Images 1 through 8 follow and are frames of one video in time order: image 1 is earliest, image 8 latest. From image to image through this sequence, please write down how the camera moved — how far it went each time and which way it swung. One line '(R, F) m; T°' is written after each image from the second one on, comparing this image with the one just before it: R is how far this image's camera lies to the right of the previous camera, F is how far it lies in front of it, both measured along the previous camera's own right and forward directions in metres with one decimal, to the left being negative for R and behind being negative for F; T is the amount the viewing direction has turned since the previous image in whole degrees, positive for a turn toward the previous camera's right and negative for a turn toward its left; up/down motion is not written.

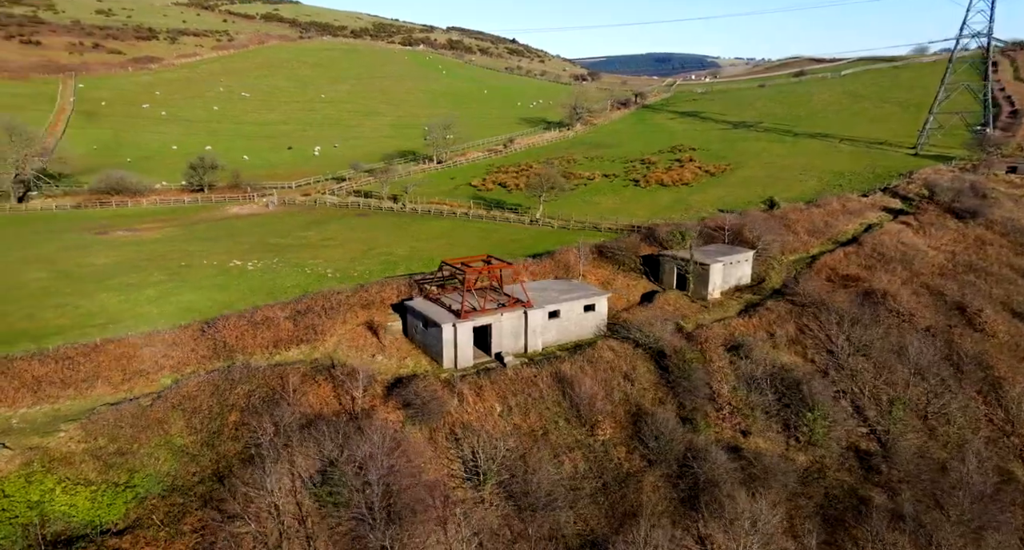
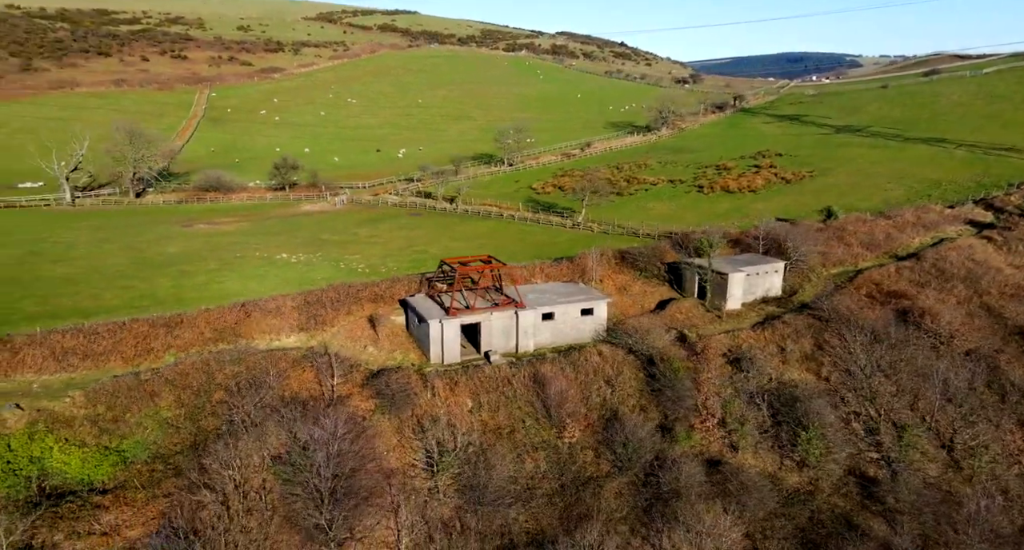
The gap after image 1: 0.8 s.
(+4.5, -0.2) m; -9°
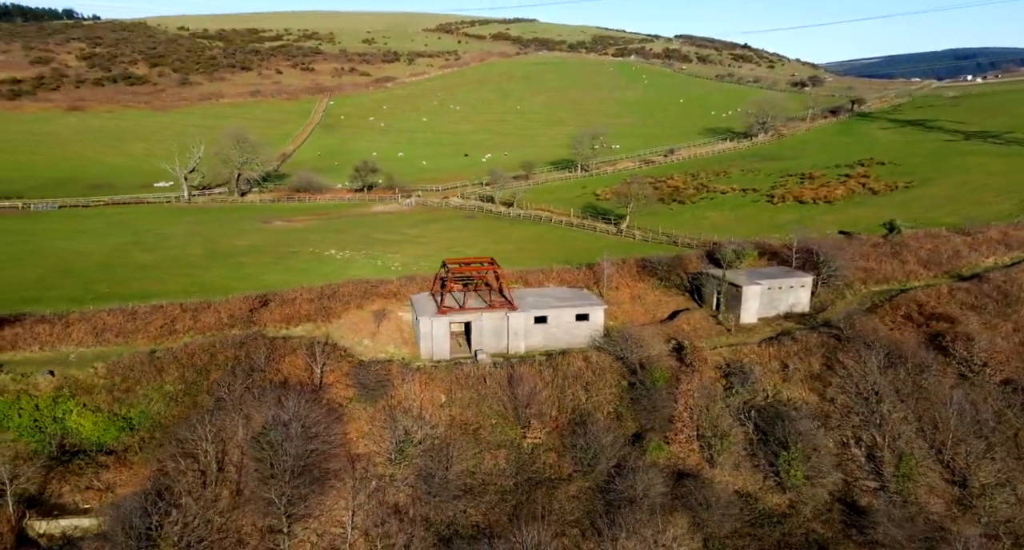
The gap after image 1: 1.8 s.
(+4.9, -0.3) m; -10°
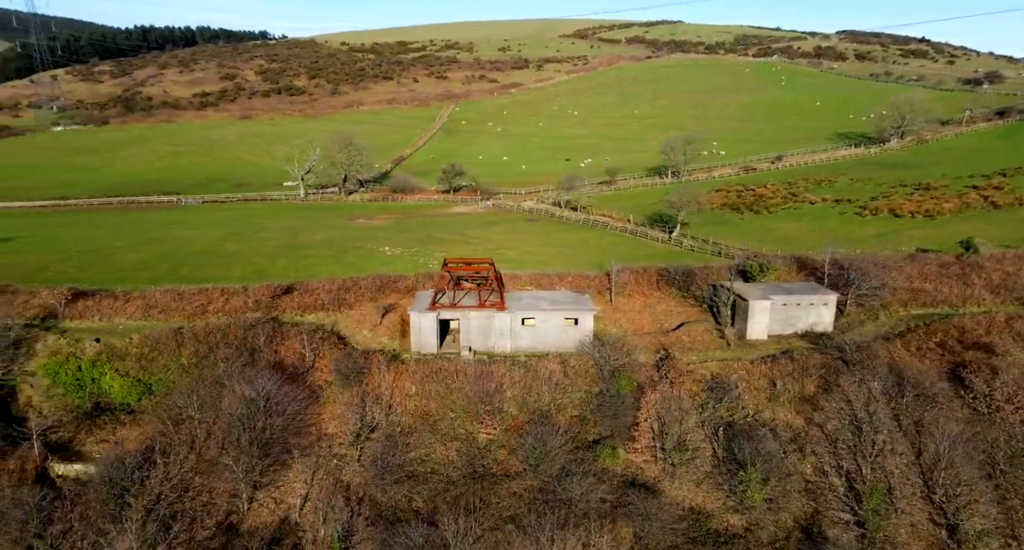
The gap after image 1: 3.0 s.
(+6.2, -0.2) m; -12°
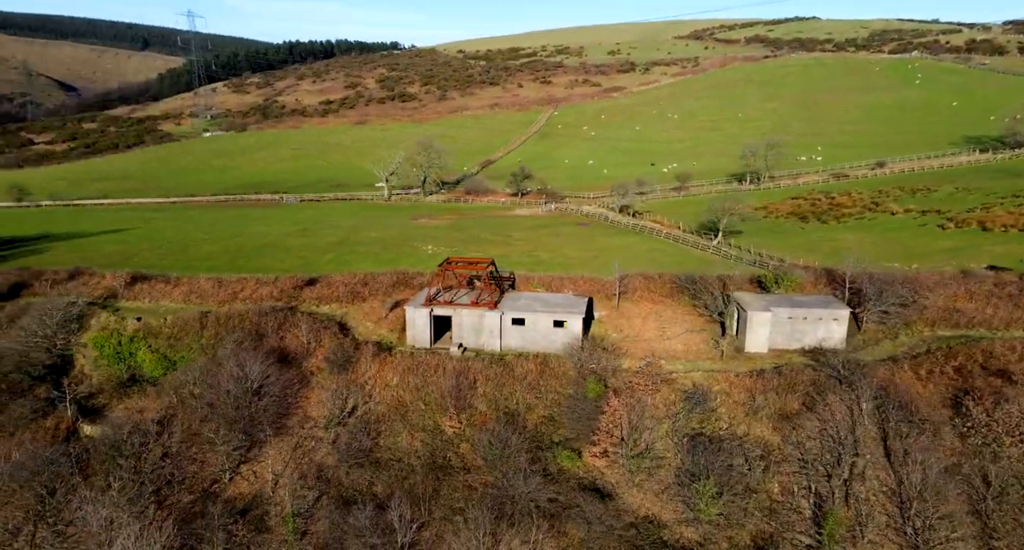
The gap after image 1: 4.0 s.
(+5.3, -0.2) m; -10°
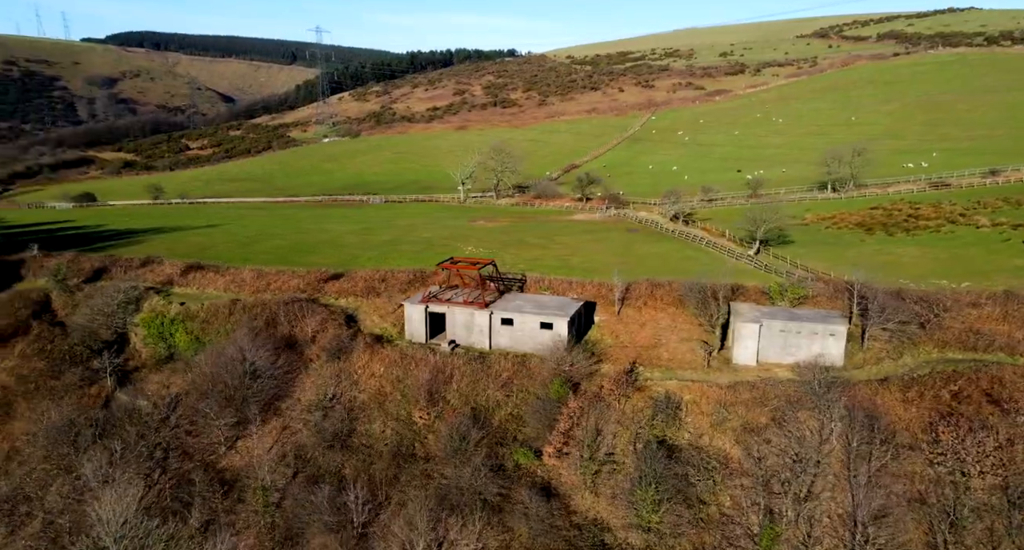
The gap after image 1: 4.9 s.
(+5.4, -0.4) m; -10°
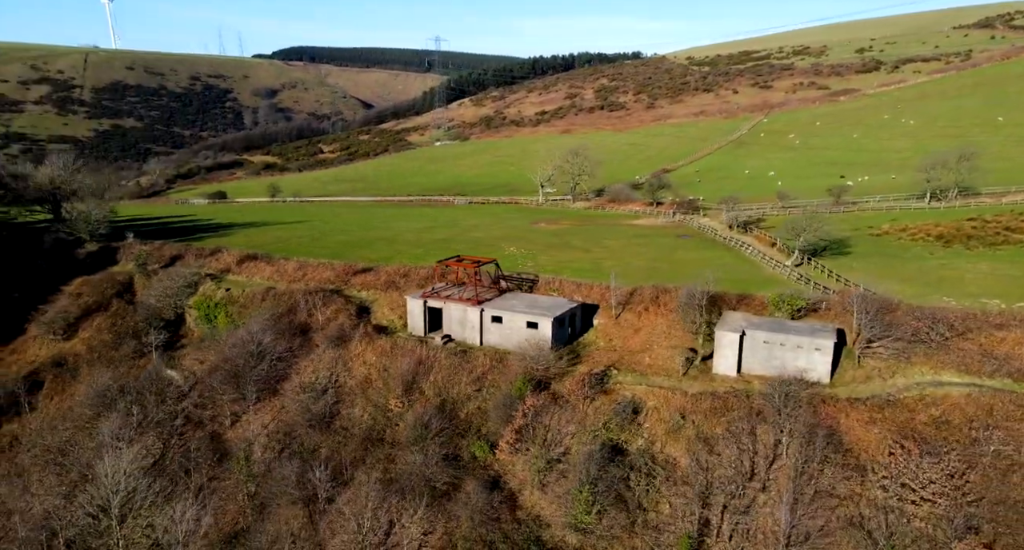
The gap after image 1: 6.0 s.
(+5.8, -0.2) m; -10°
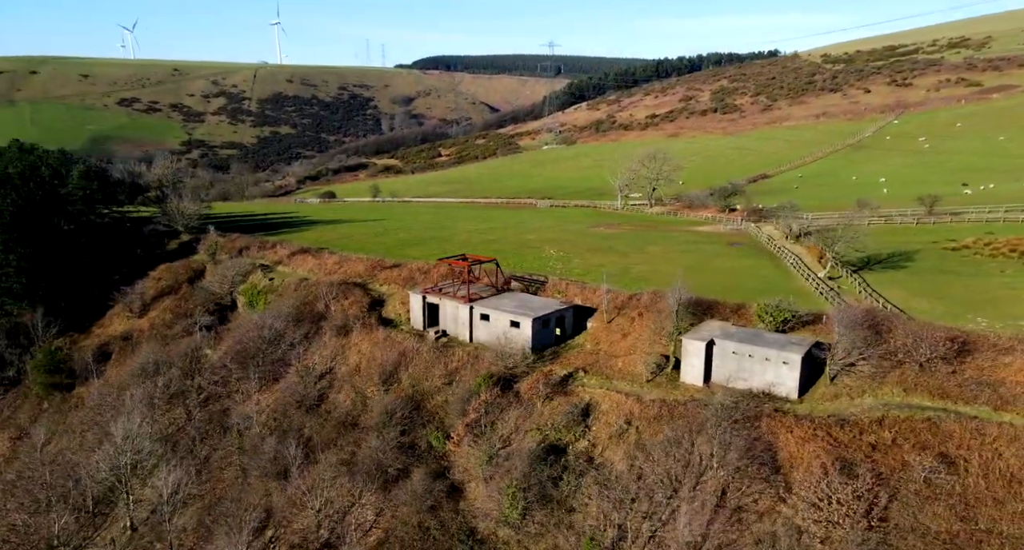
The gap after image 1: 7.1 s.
(+6.2, 0.0) m; -11°
